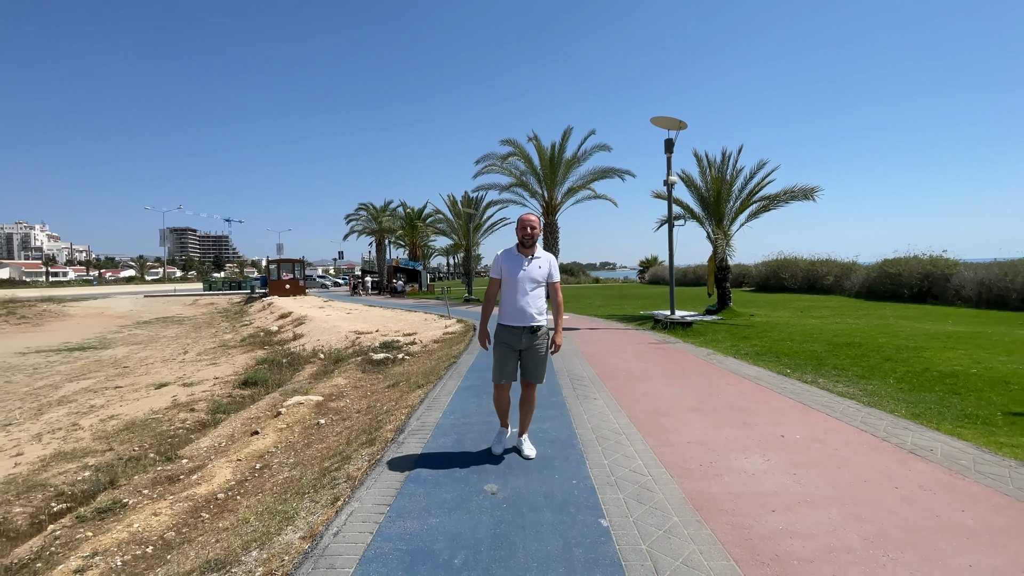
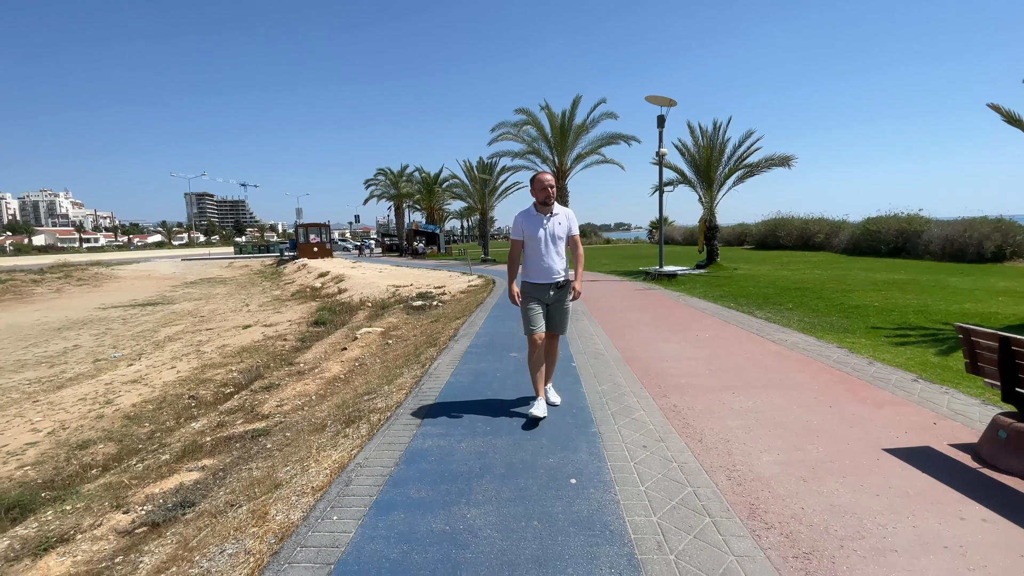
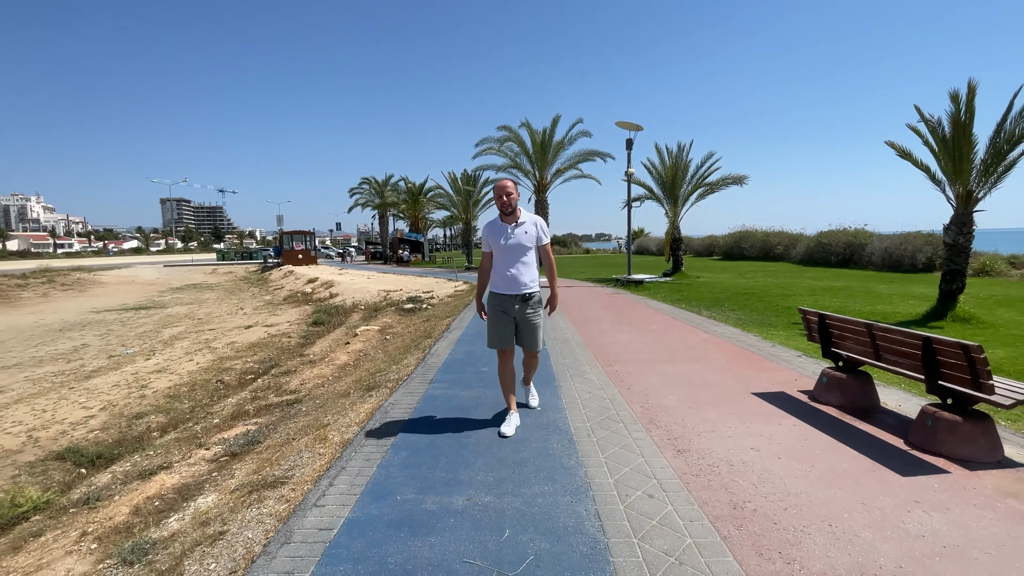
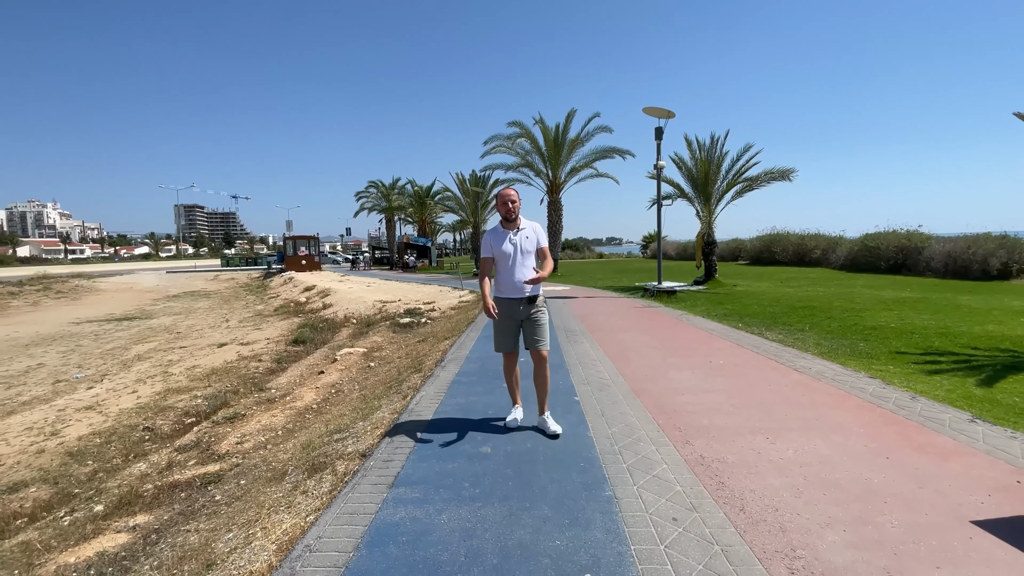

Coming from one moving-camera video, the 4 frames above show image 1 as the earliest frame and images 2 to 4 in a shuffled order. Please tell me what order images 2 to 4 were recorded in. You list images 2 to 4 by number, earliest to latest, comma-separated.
4, 2, 3
